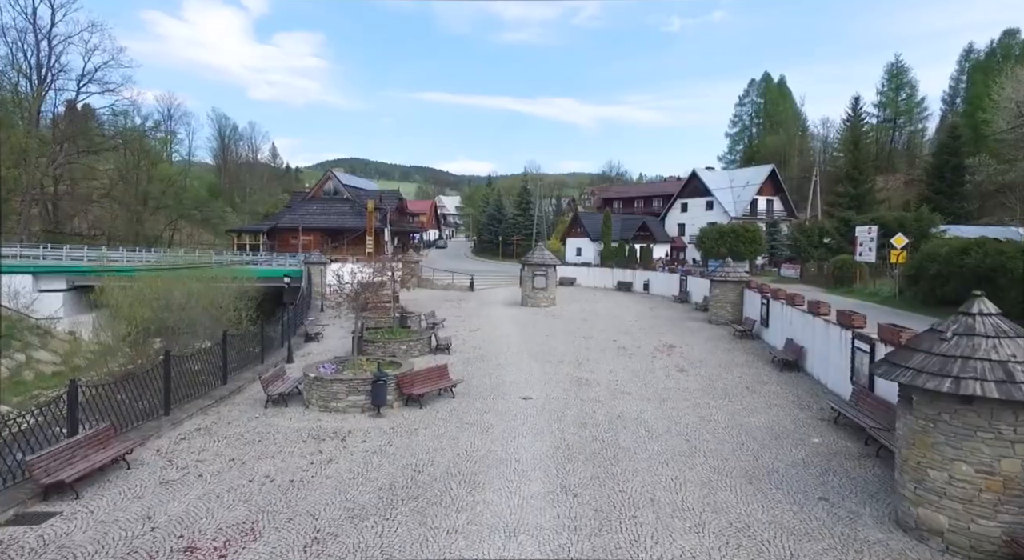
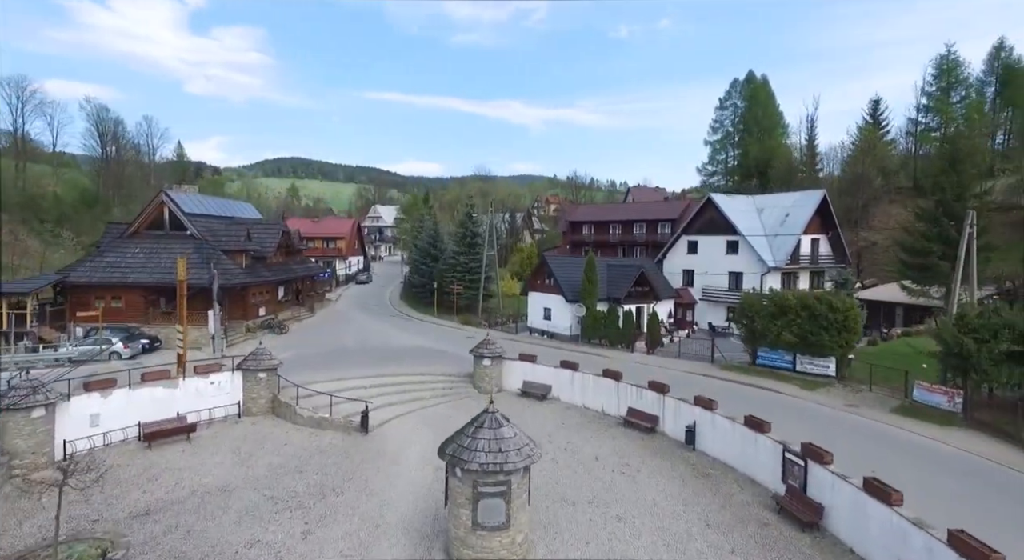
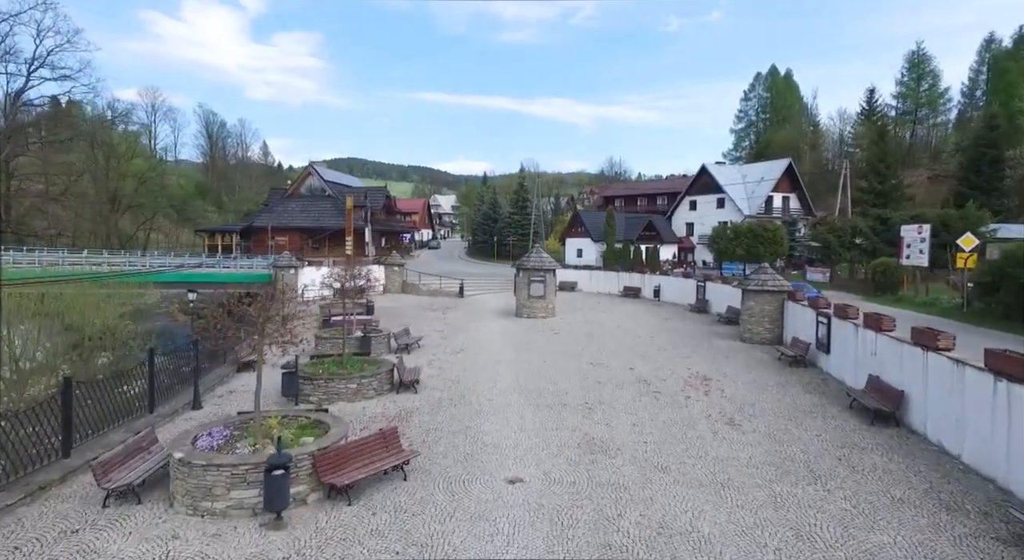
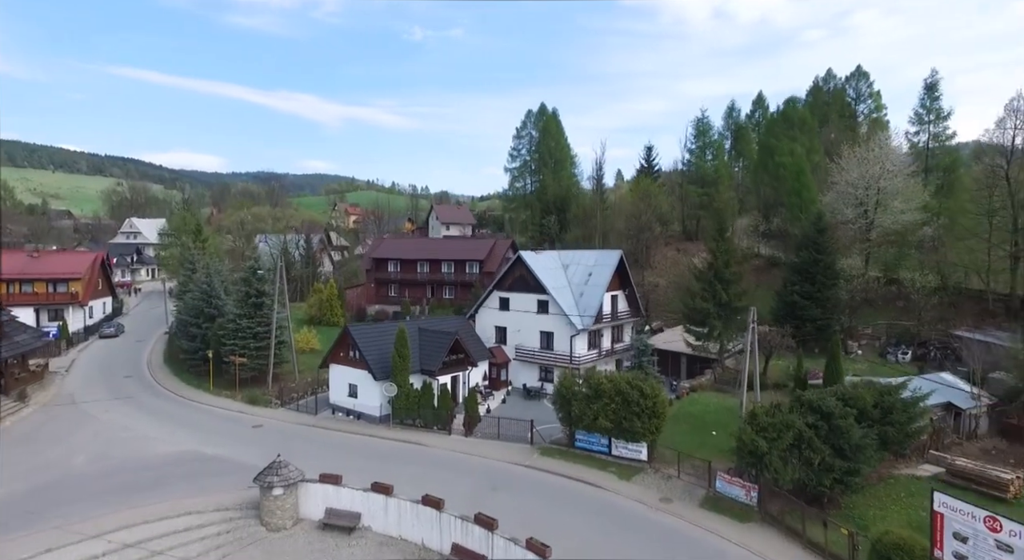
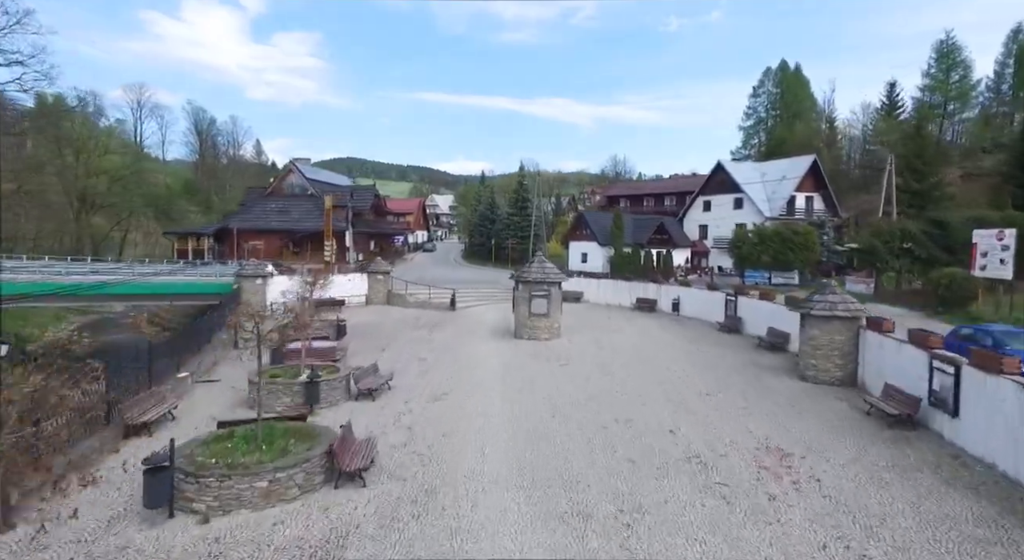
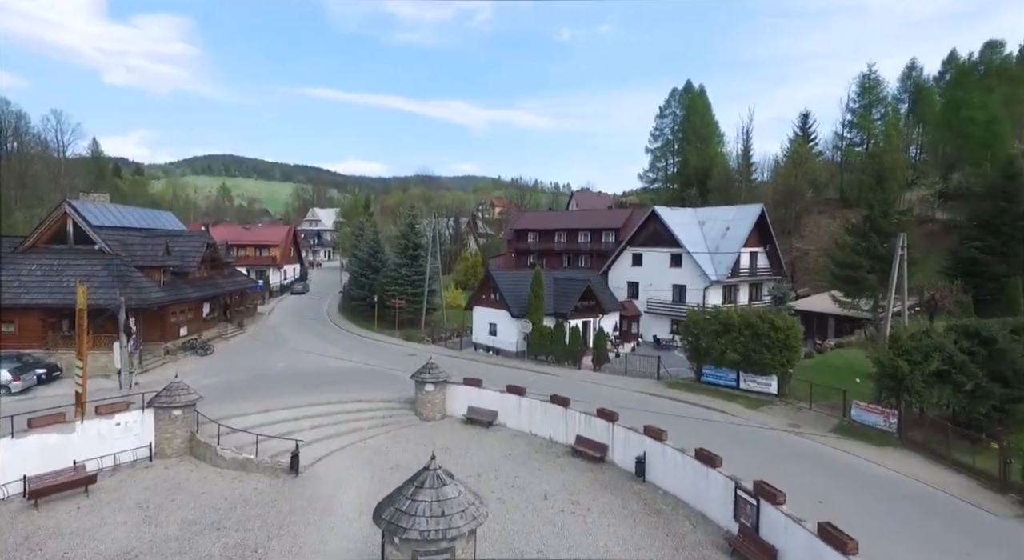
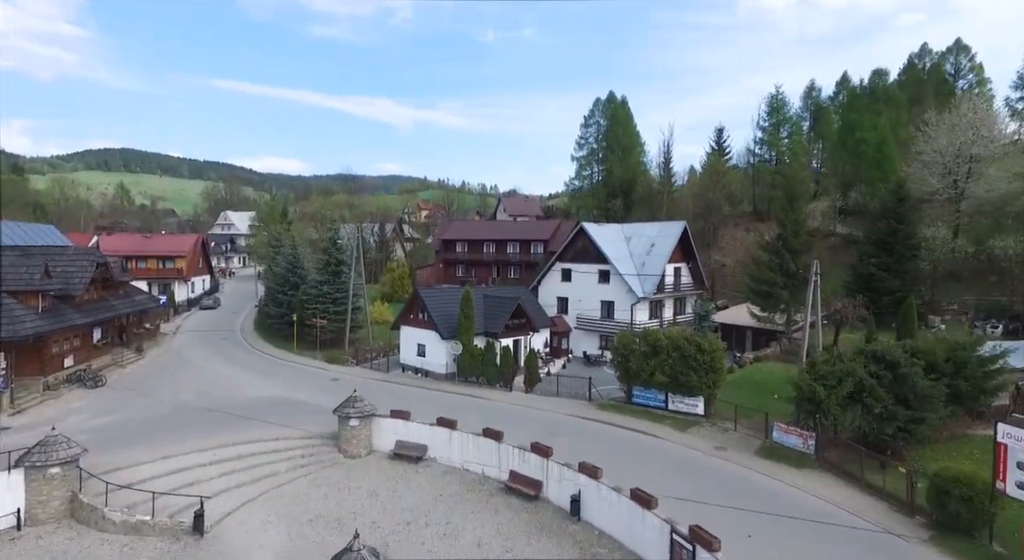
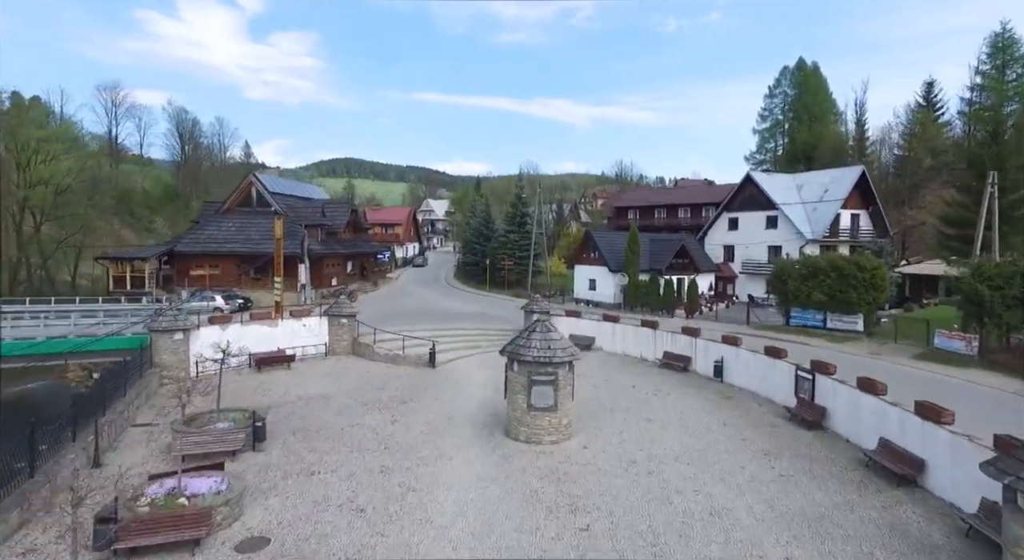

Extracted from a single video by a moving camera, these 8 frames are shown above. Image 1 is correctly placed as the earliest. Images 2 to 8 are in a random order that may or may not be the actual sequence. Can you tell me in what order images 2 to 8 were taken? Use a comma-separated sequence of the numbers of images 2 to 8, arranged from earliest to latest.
3, 5, 8, 2, 6, 7, 4
